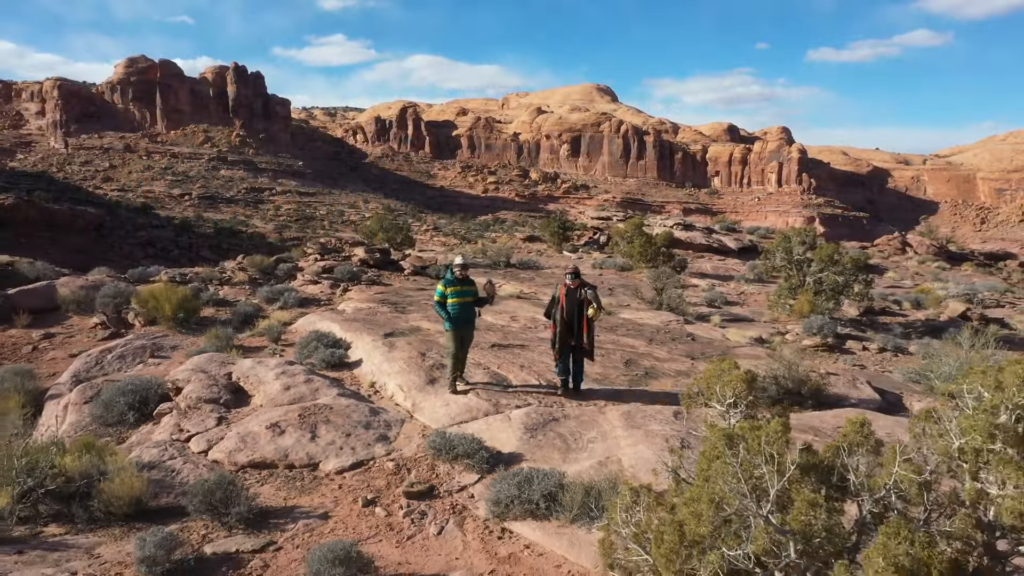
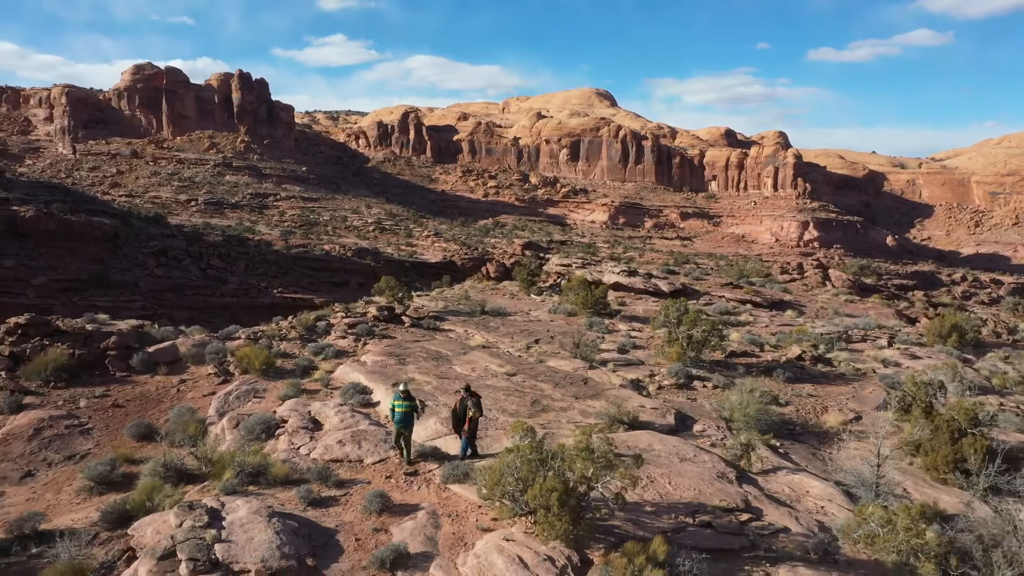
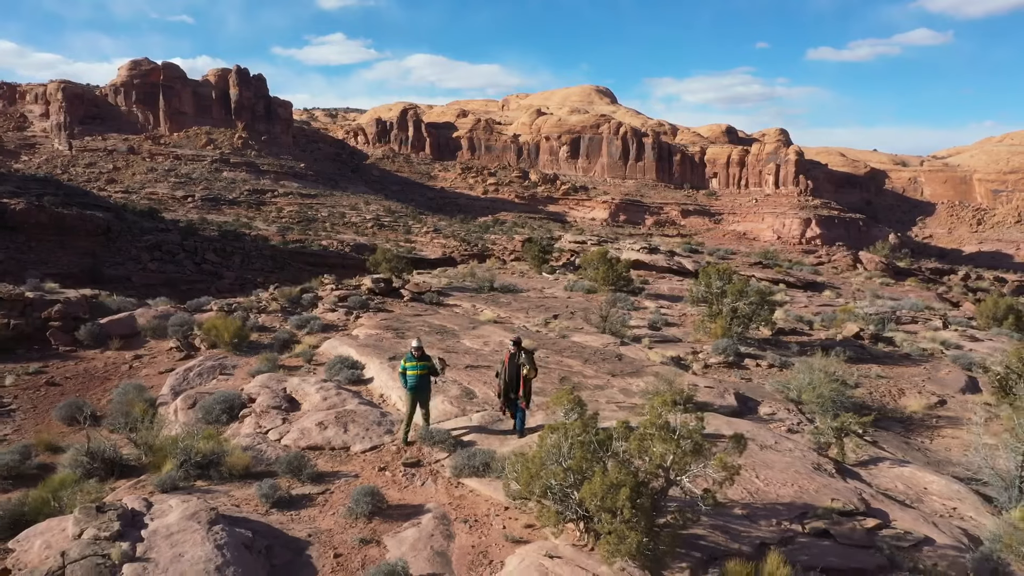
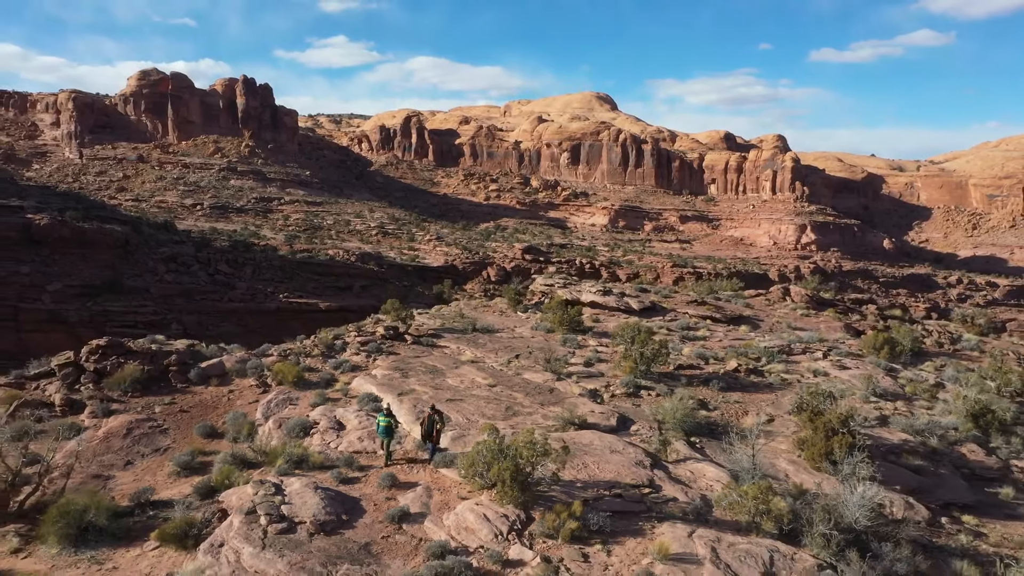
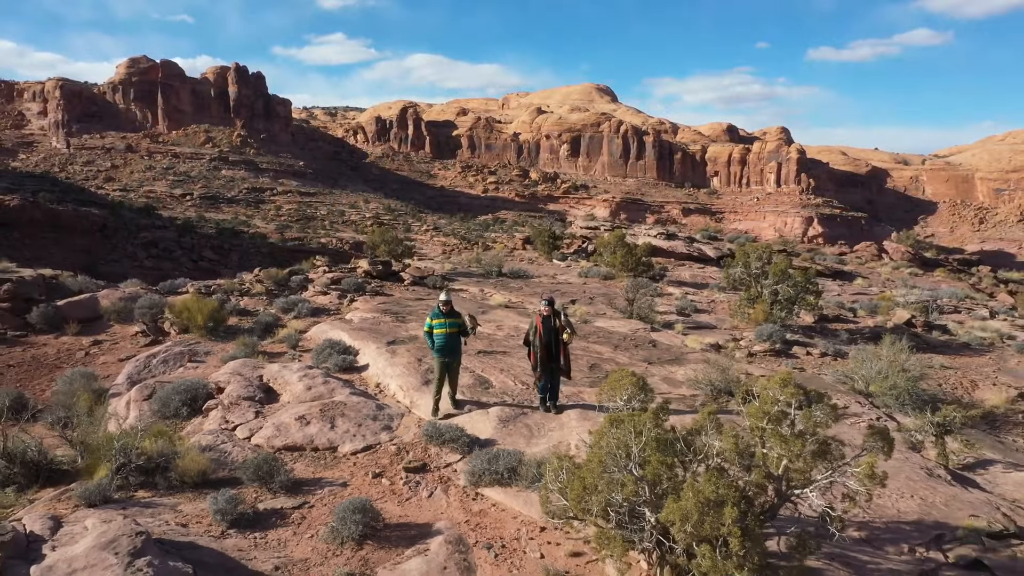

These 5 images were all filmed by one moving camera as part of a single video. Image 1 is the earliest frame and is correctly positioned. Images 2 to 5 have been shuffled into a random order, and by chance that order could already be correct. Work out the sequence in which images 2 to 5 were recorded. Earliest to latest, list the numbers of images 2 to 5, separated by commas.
5, 3, 2, 4
